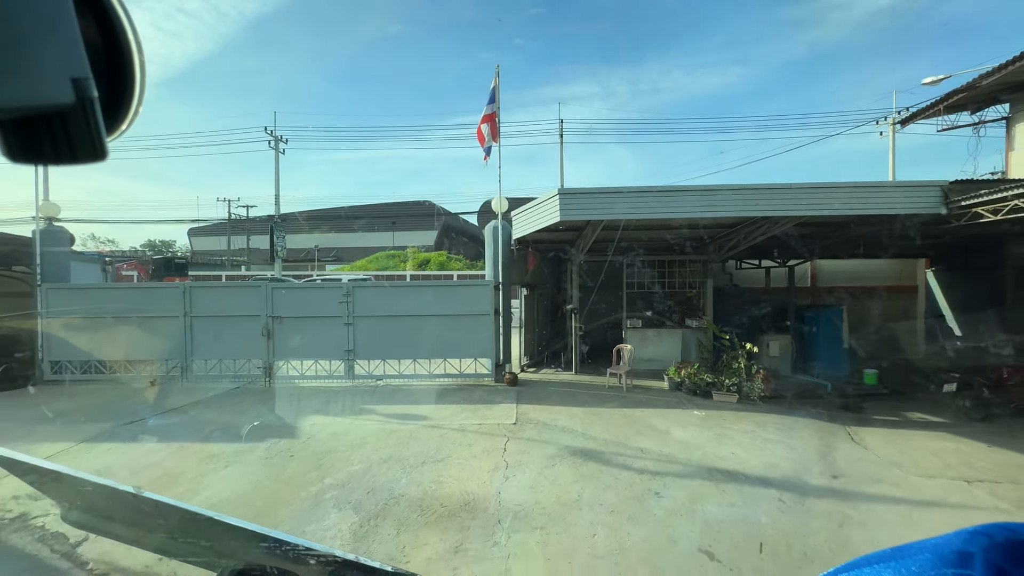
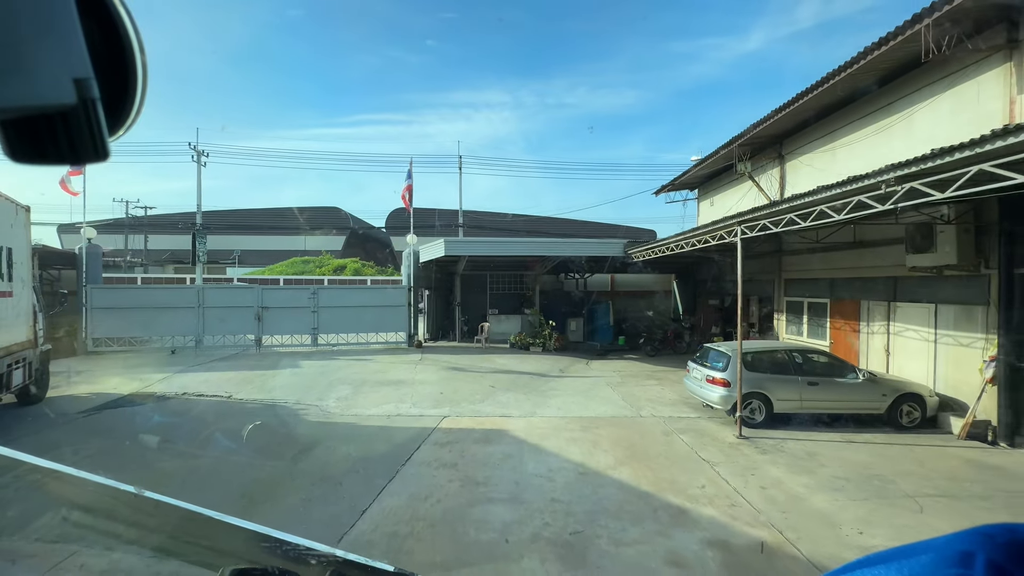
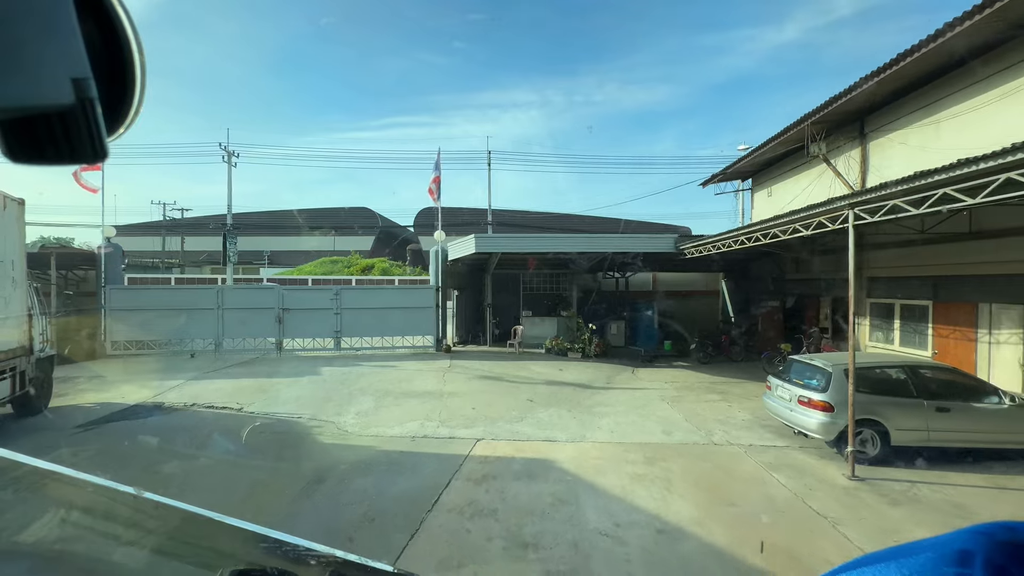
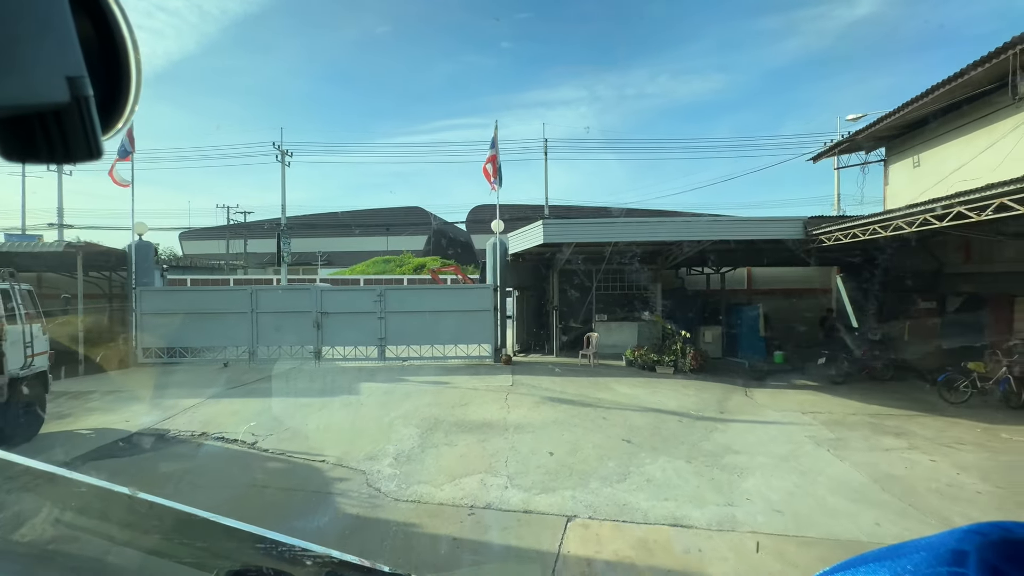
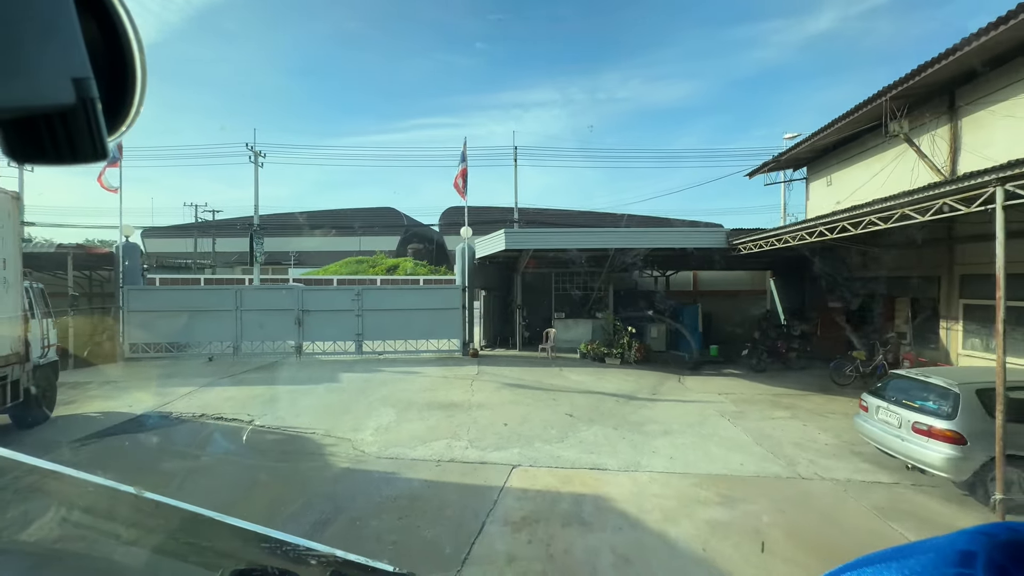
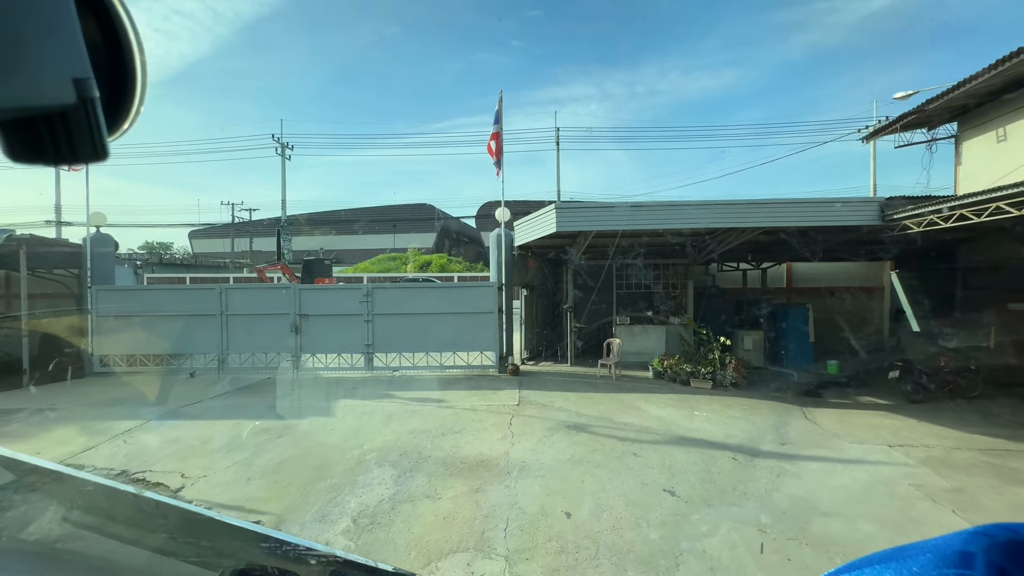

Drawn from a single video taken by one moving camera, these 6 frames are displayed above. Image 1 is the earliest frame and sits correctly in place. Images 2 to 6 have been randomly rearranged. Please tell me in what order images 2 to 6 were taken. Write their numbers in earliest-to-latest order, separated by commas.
6, 4, 5, 3, 2
